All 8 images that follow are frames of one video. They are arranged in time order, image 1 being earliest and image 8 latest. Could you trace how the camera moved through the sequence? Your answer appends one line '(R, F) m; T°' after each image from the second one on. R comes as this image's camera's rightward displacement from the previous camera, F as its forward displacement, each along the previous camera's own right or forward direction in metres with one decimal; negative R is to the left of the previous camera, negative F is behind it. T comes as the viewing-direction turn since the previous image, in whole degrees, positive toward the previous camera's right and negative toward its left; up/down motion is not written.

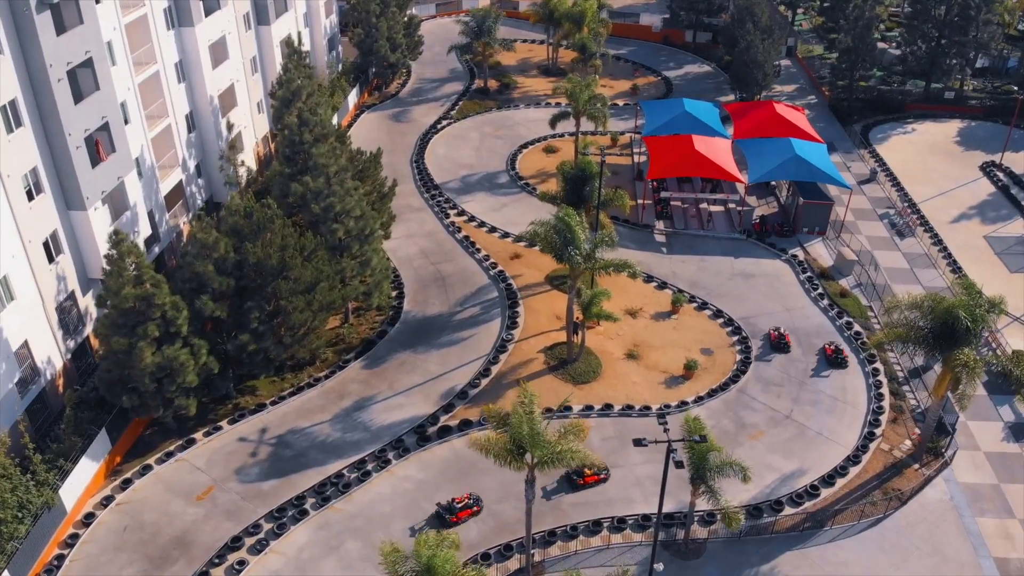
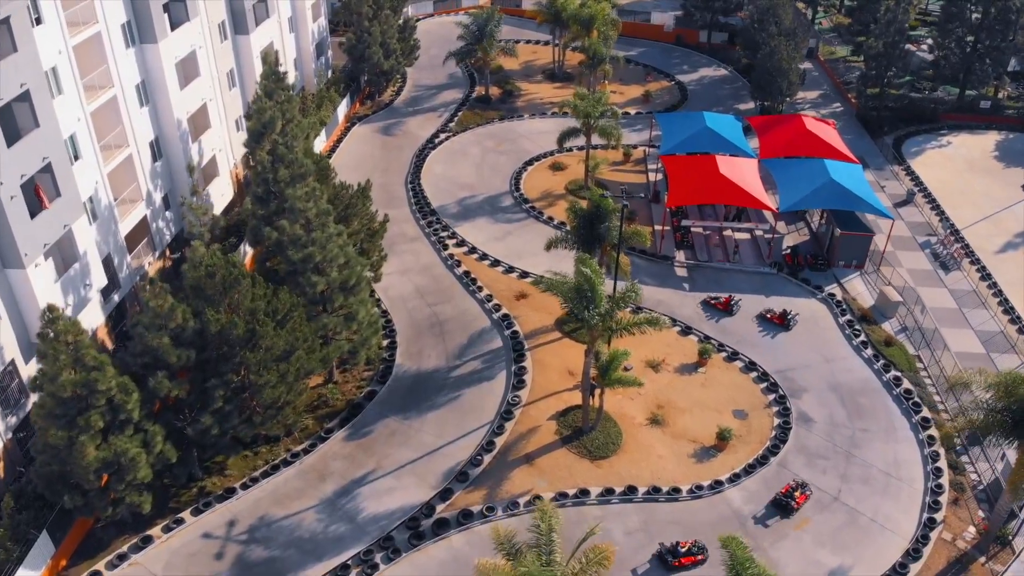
(-0.3, +4.6) m; 0°
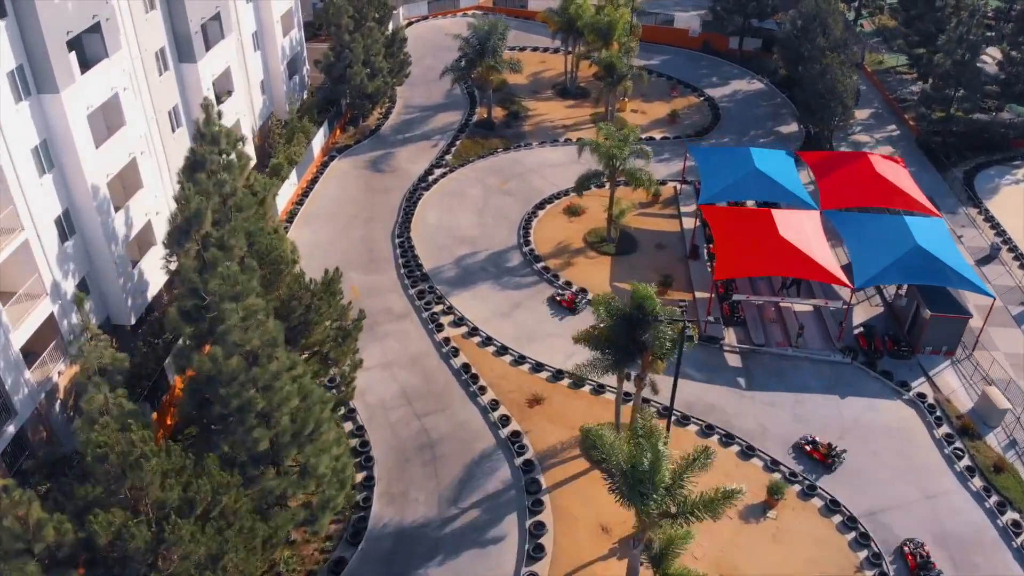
(-0.4, +8.3) m; 0°
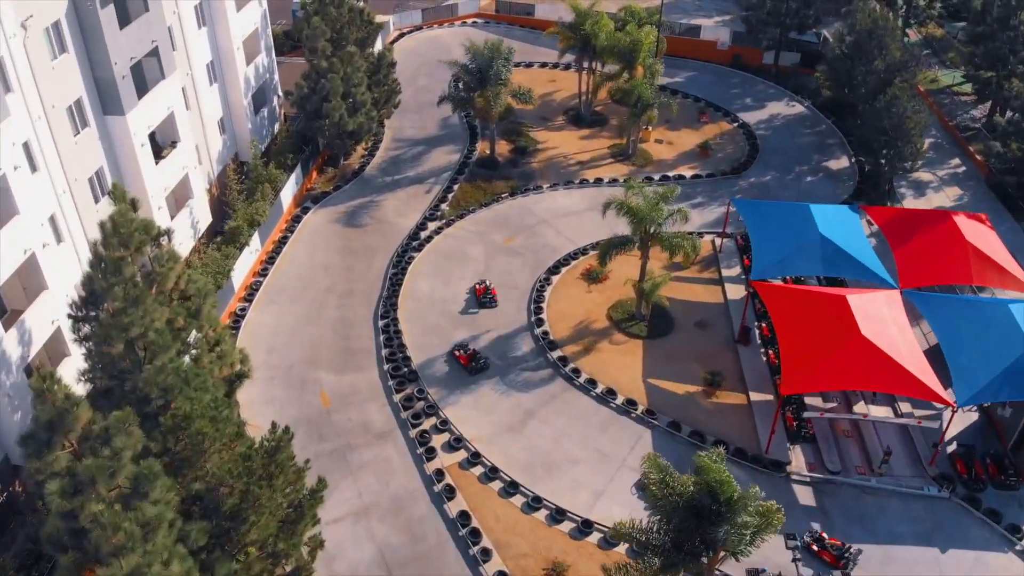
(-0.3, +7.2) m; 0°
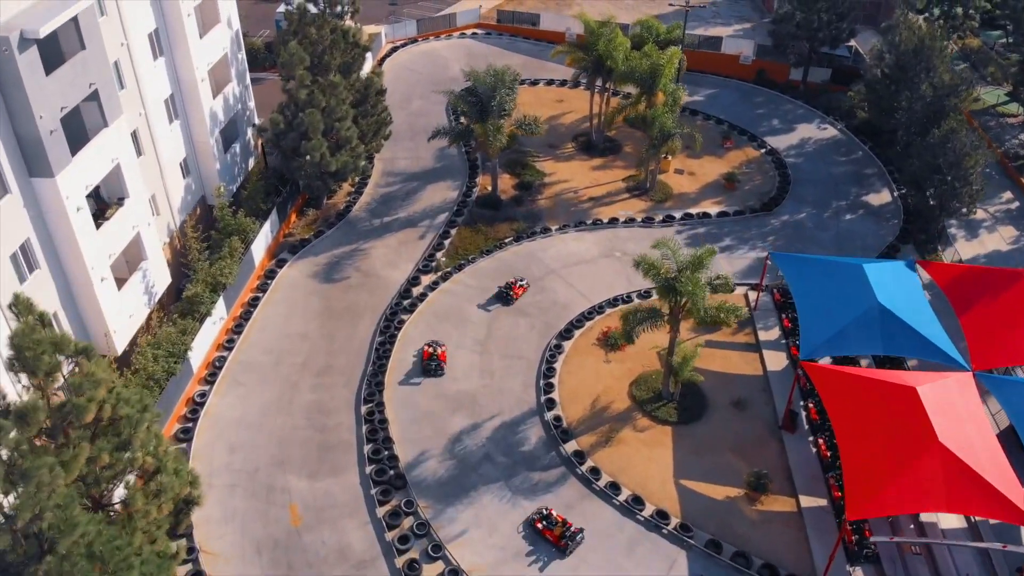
(-0.2, +4.7) m; 0°
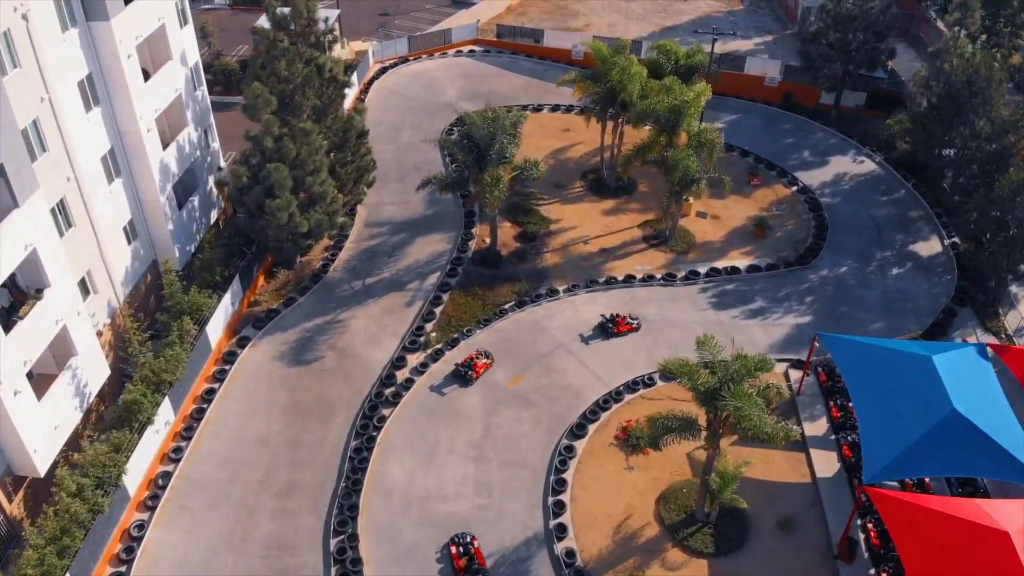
(-0.1, +4.8) m; 0°
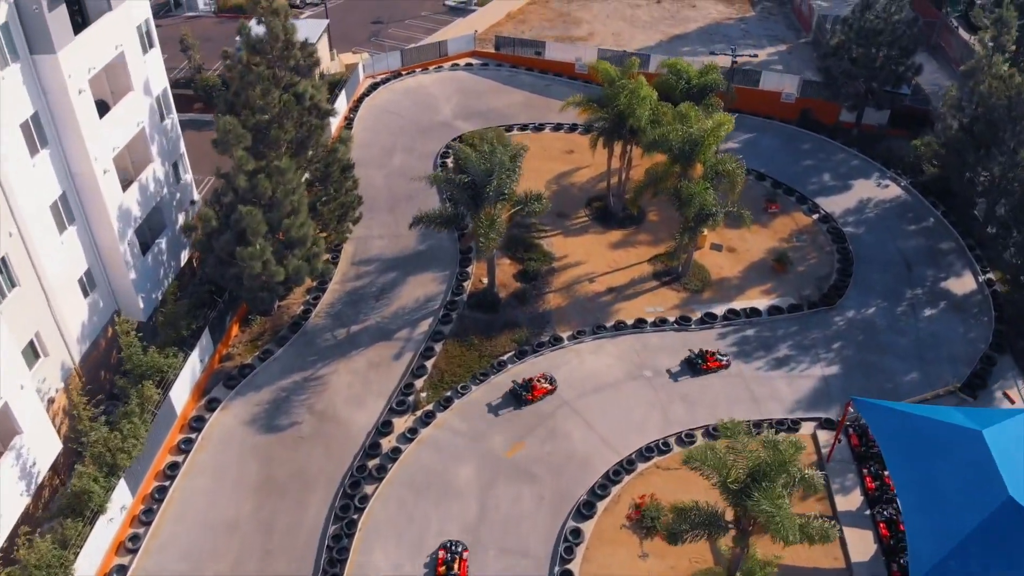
(0.0, +2.8) m; 0°
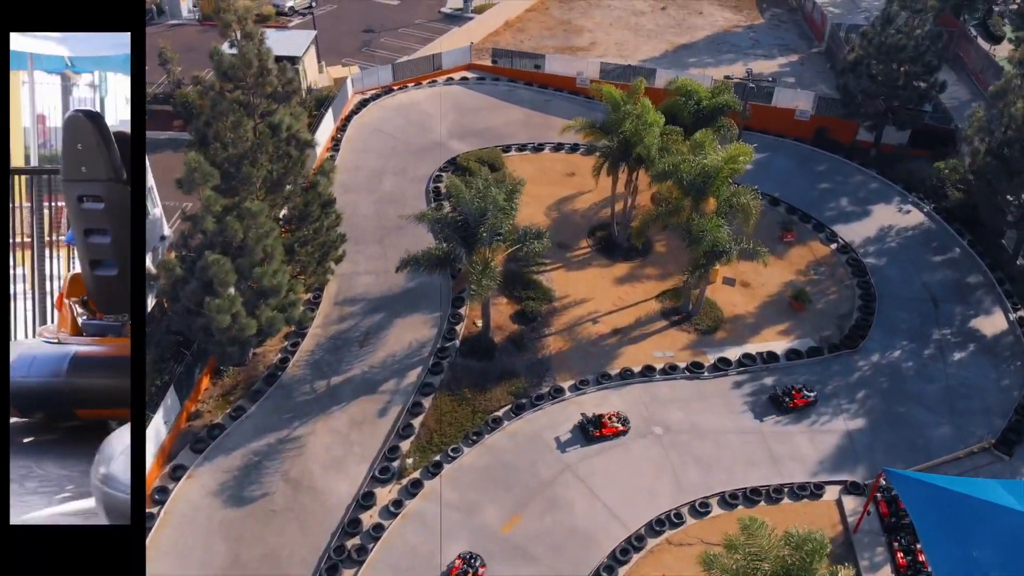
(+0.1, +2.4) m; 0°
